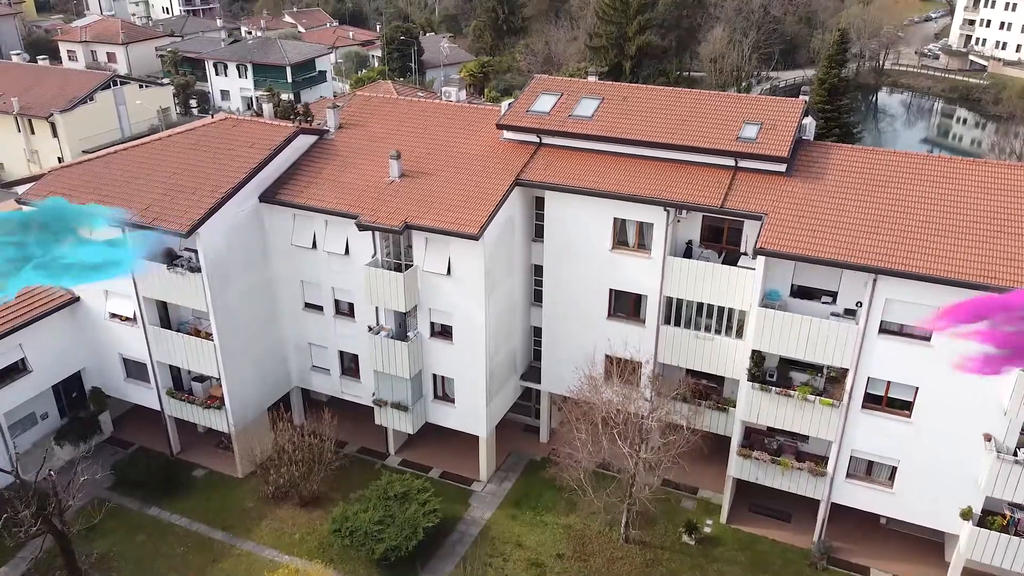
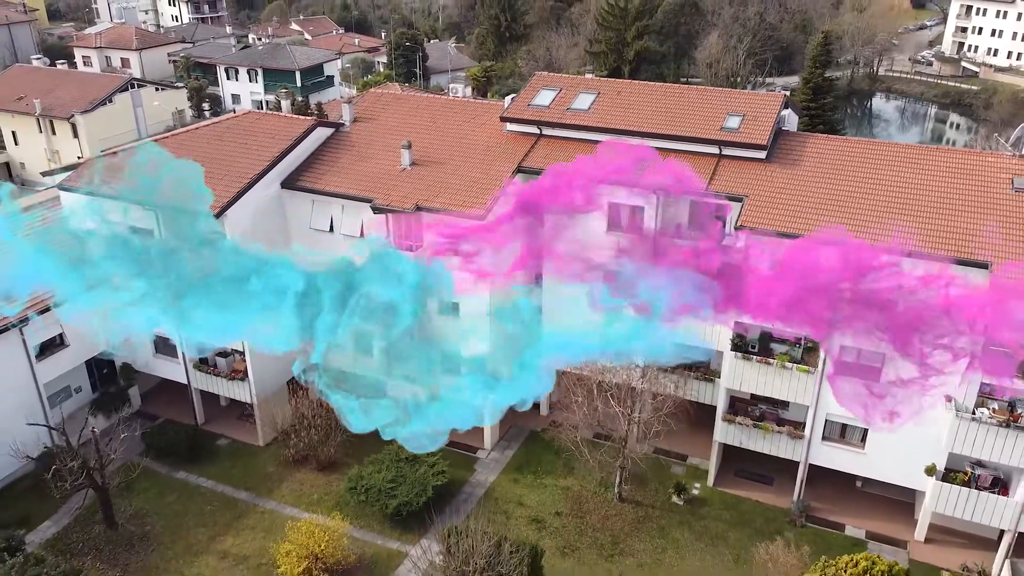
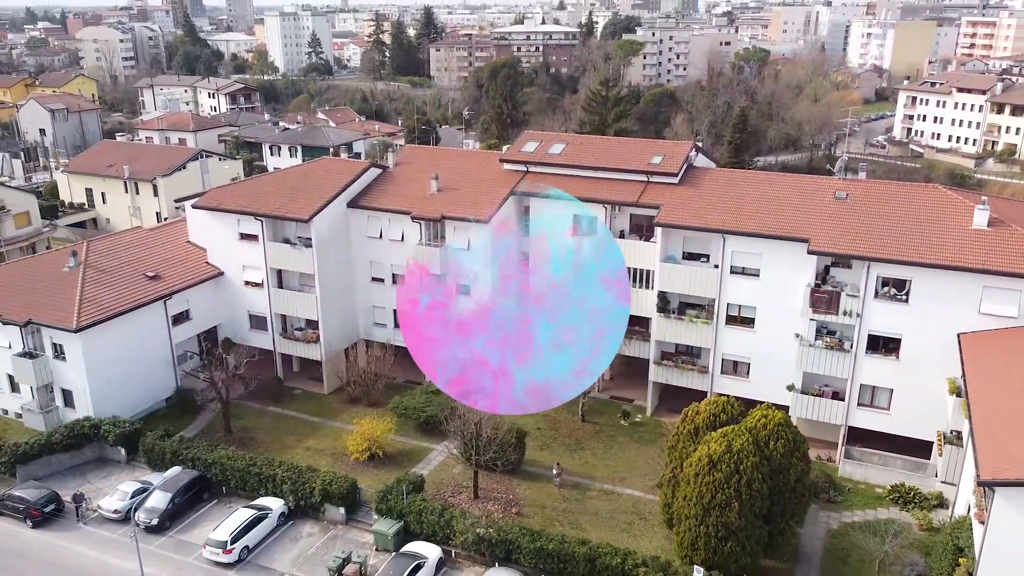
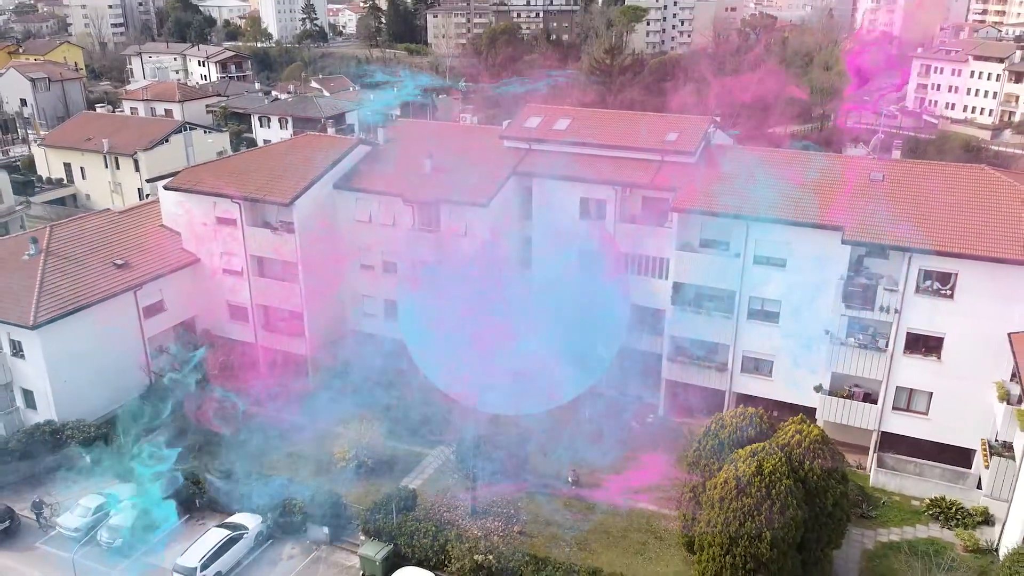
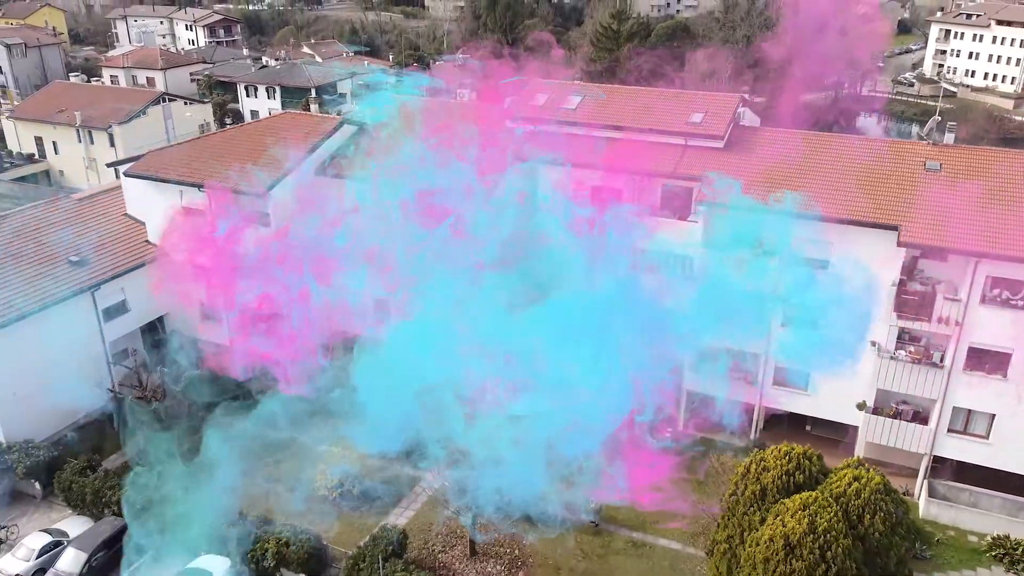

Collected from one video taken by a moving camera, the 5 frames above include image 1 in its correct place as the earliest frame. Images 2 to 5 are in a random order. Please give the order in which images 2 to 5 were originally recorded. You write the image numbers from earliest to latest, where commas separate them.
2, 5, 4, 3
